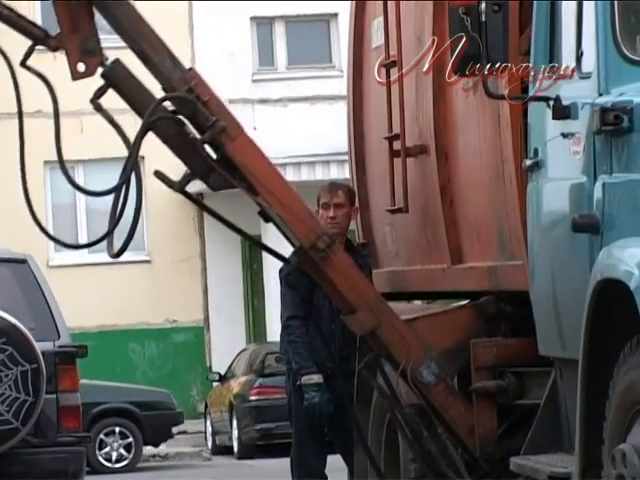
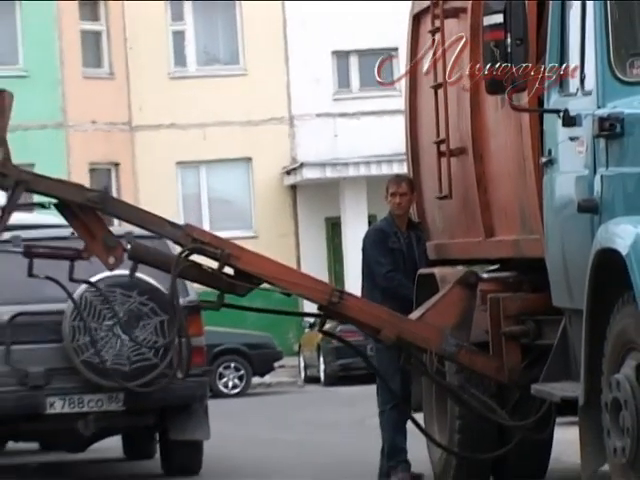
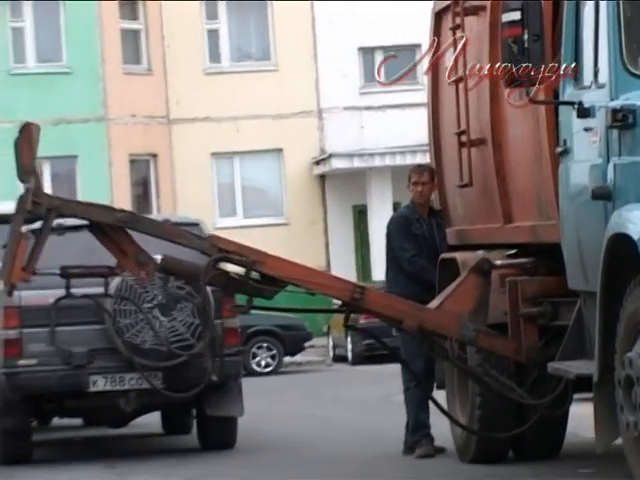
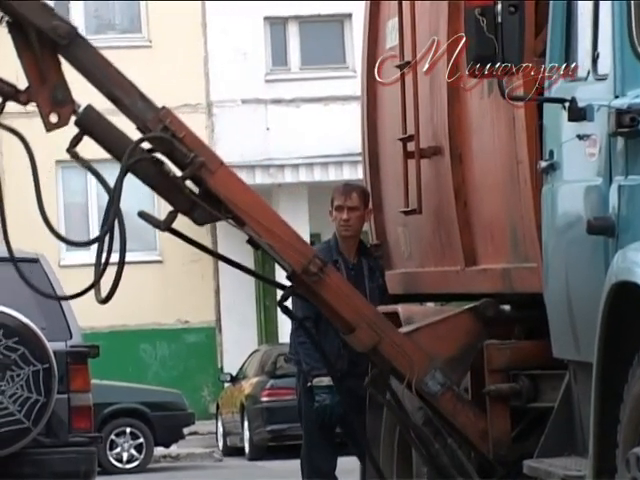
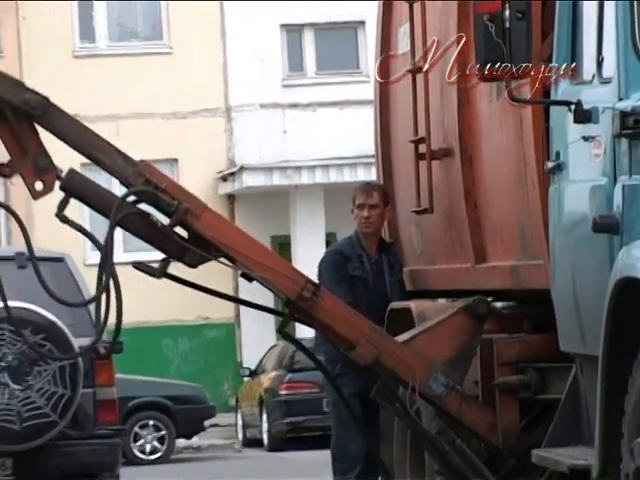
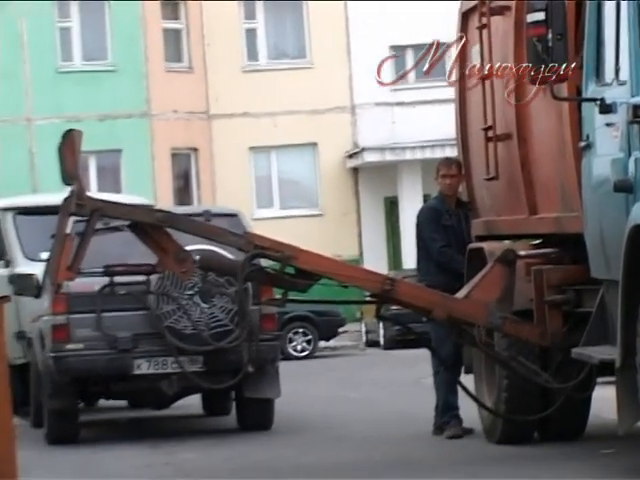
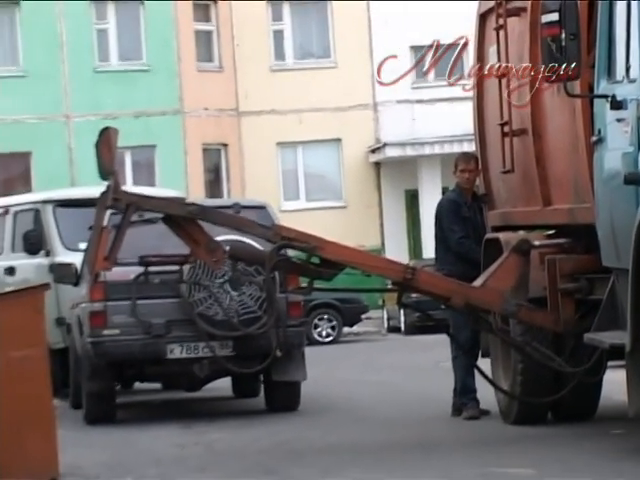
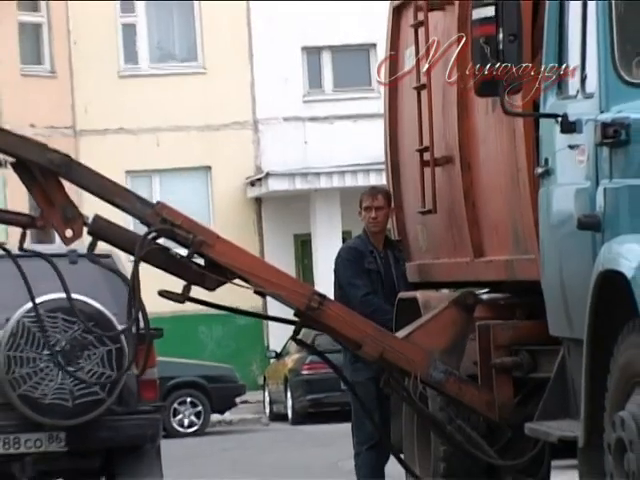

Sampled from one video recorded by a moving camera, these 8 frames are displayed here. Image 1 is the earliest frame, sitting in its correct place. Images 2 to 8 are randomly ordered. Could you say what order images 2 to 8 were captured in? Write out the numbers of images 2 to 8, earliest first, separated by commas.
4, 5, 8, 2, 3, 6, 7
